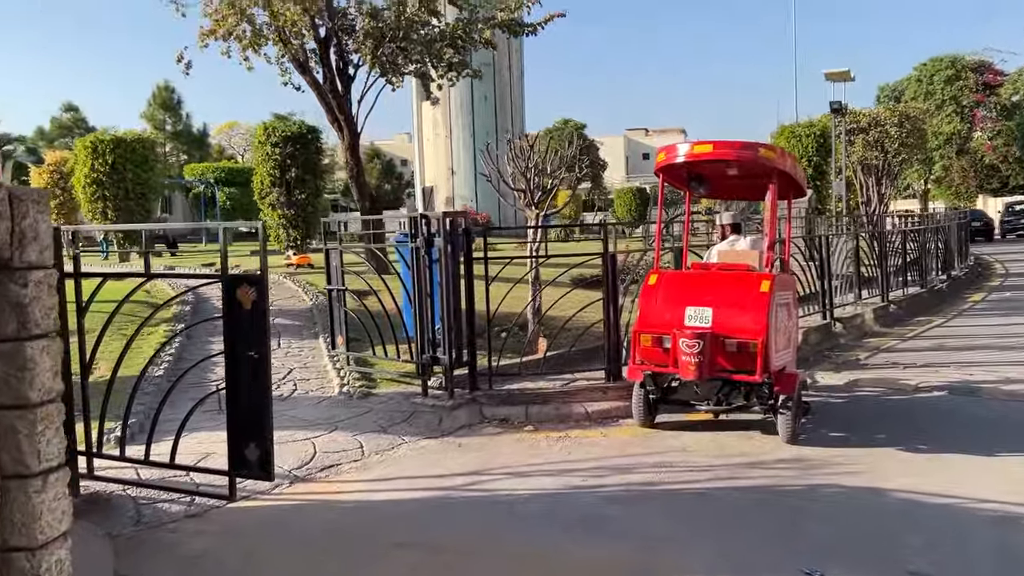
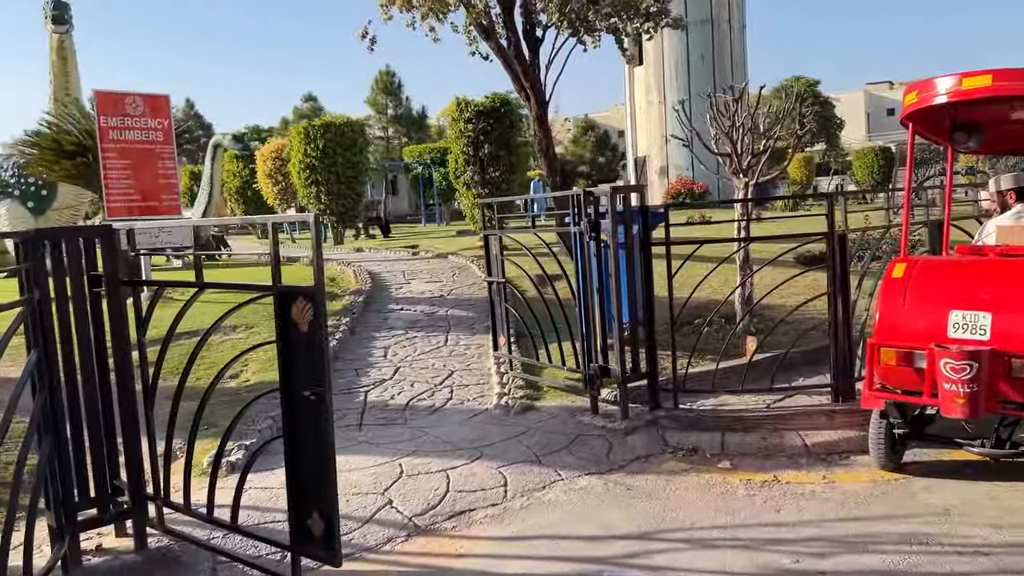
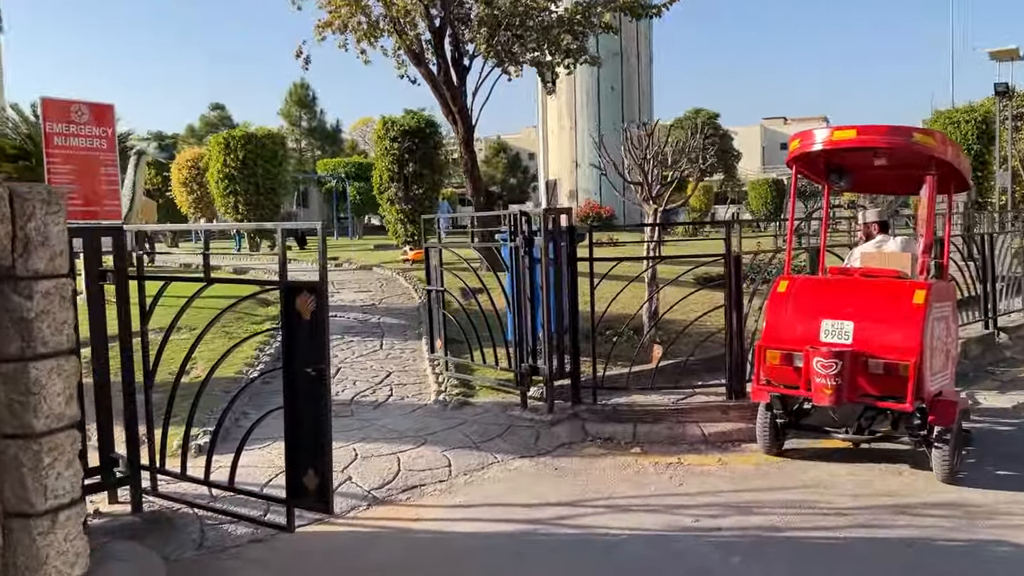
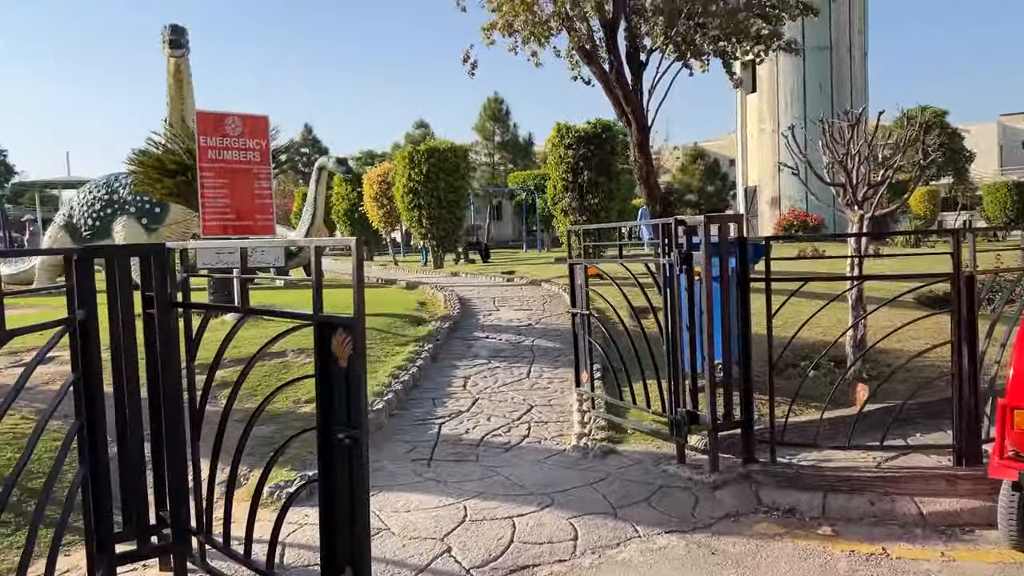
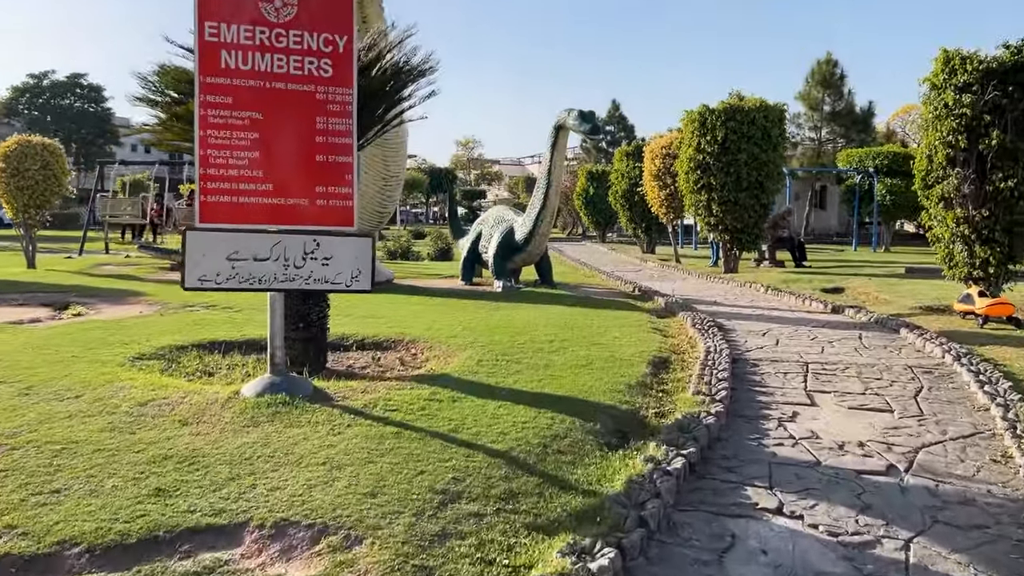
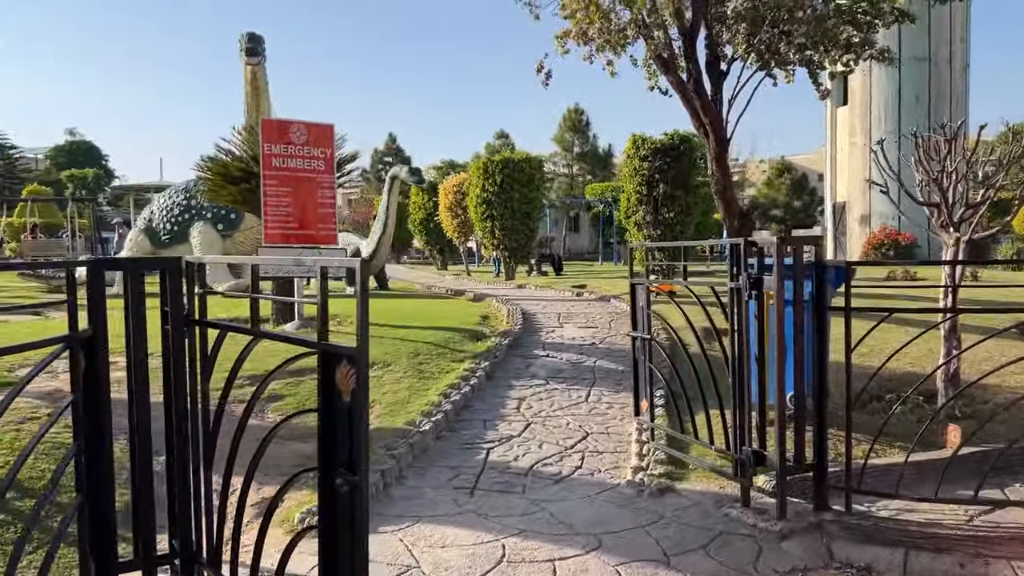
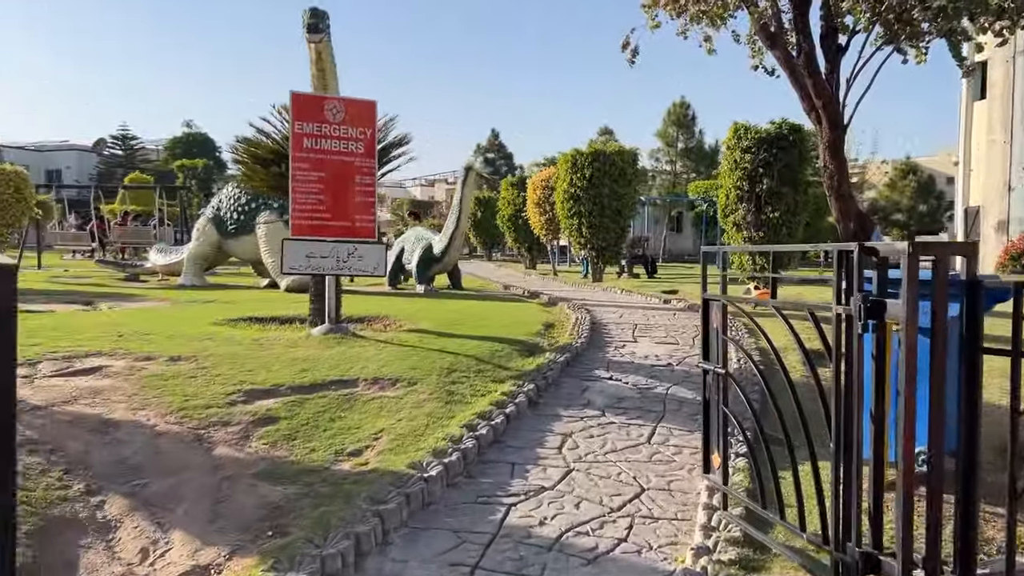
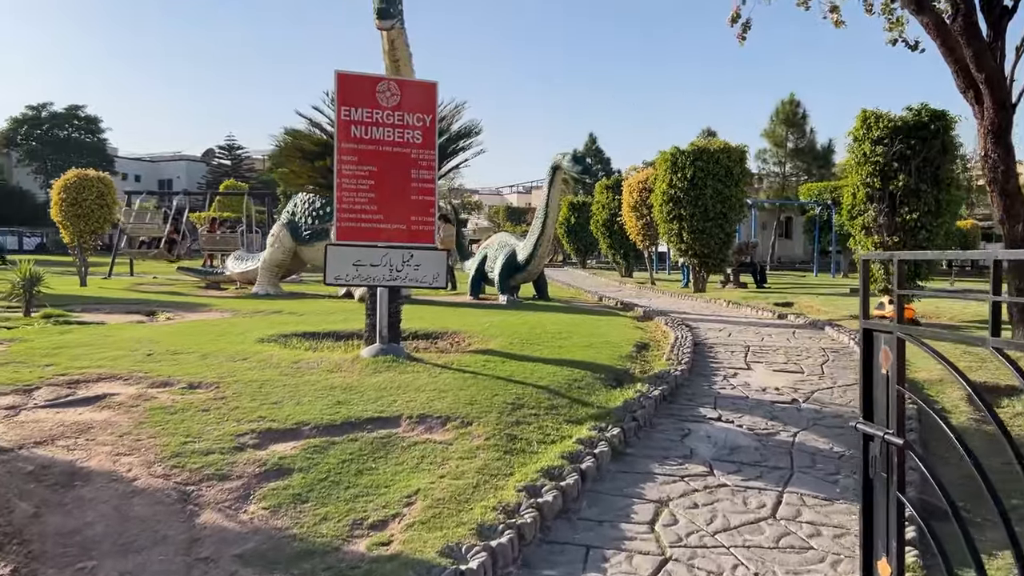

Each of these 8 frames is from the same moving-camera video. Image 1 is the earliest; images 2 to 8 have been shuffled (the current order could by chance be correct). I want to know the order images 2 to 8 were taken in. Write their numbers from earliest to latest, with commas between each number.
3, 2, 4, 6, 7, 8, 5
